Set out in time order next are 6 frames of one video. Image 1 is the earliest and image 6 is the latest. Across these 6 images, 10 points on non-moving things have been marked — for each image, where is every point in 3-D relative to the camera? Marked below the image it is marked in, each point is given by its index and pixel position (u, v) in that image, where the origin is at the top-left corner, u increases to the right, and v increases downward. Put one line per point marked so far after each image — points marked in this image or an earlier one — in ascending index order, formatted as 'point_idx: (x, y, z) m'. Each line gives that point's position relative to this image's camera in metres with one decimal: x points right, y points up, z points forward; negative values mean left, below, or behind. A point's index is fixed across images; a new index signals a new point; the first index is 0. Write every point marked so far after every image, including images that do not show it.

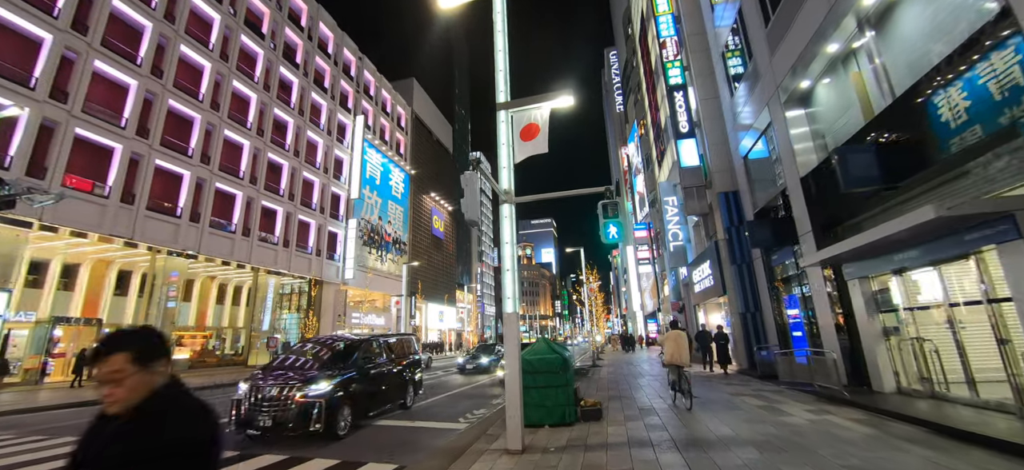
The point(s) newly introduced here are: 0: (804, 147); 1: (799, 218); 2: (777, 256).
0: (+8.4, +2.4, +11.5) m
1: (+8.3, +0.5, +11.7) m
2: (+8.9, -0.7, +13.6) m
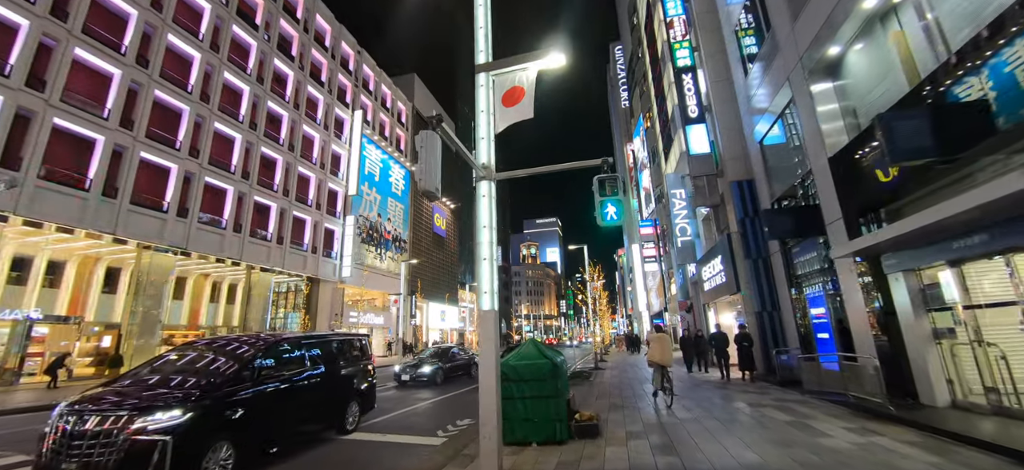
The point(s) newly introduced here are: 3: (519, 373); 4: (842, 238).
0: (+8.1, +2.7, +10.2) m
1: (+8.0, +0.8, +10.3) m
2: (+8.6, -0.4, +12.2) m
3: (+0.2, -2.5, +7.3) m
4: (+7.9, 0.0, +9.7) m
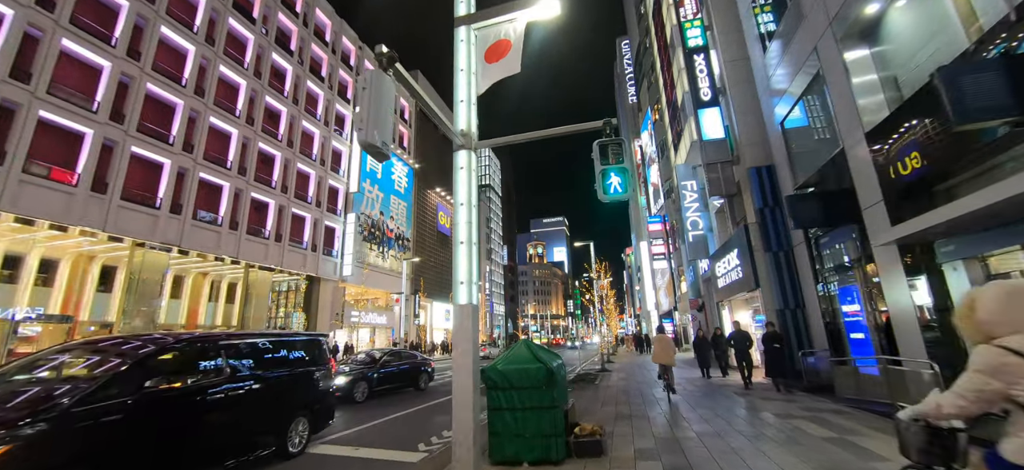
0: (+8.0, +3.0, +8.9) m
1: (+7.9, +1.1, +9.1) m
2: (+8.5, -0.1, +11.0) m
3: (0.0, -2.2, +6.2) m
4: (+7.8, +0.3, +8.5) m
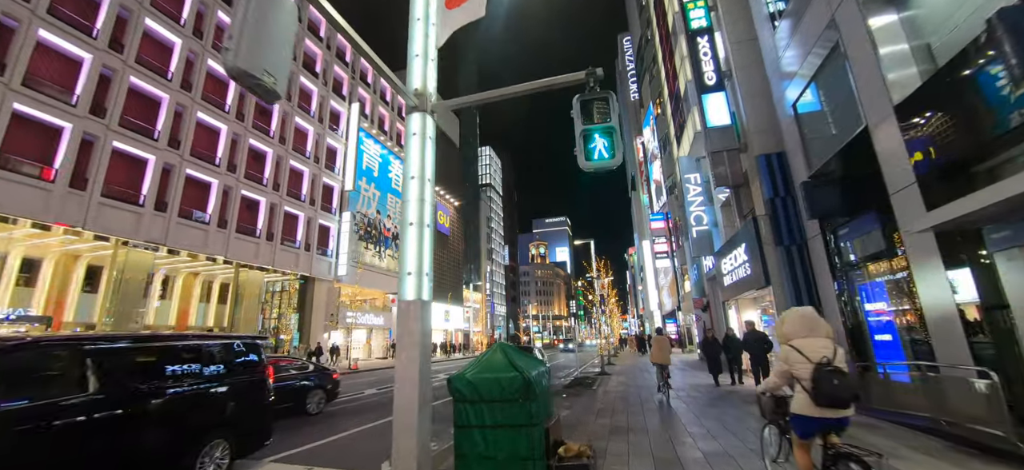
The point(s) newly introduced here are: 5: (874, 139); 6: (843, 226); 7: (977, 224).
0: (+7.6, +3.2, +7.9) m
1: (+7.5, +1.3, +8.1) m
2: (+8.2, +0.1, +9.9) m
3: (-0.4, -2.0, +5.2) m
4: (+7.4, +0.5, +7.4) m
5: (+7.5, +2.0, +8.4) m
6: (+8.1, +0.2, +10.0) m
7: (+7.8, +0.2, +6.8) m
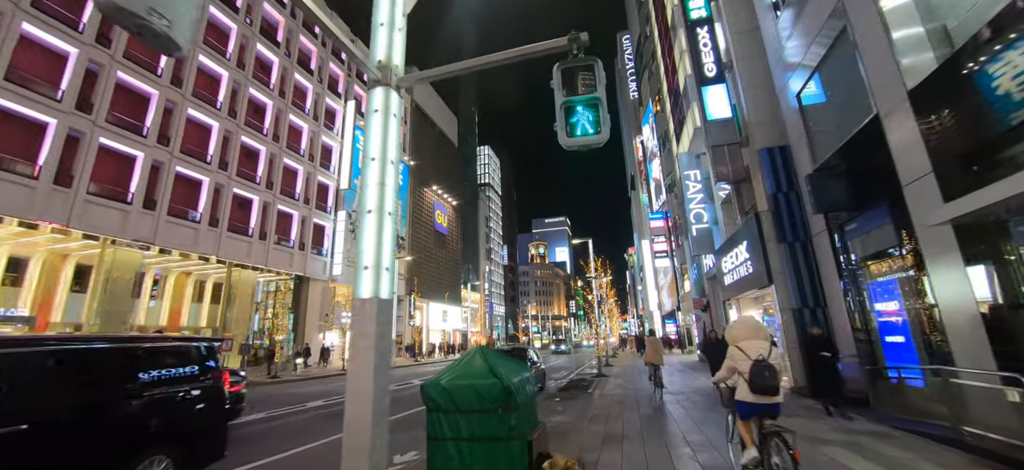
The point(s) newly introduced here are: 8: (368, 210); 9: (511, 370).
0: (+7.4, +3.3, +7.4) m
1: (+7.3, +1.4, +7.6) m
2: (+7.9, +0.2, +9.4) m
3: (-0.7, -1.9, +4.7) m
4: (+7.2, +0.6, +6.9) m
5: (+7.3, +2.1, +7.9) m
6: (+7.9, +0.3, +9.4) m
7: (+7.5, +0.3, +6.3) m
8: (-1.3, +0.2, +3.7) m
9: (0.0, -1.7, +5.0) m
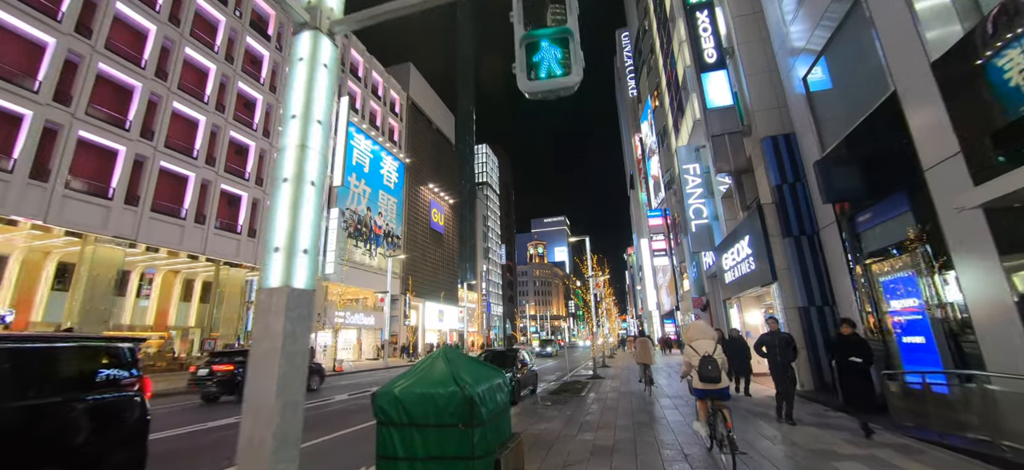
0: (+7.0, +3.5, +6.7) m
1: (+6.9, +1.6, +6.9) m
2: (+7.6, +0.4, +8.7) m
3: (-1.0, -1.7, +4.0) m
4: (+6.8, +0.8, +6.2) m
5: (+6.9, +2.2, +7.1) m
6: (+7.5, +0.5, +8.7) m
7: (+7.2, +0.5, +5.5) m
8: (-1.6, +0.4, +3.0) m
9: (-0.4, -1.5, +4.3) m
